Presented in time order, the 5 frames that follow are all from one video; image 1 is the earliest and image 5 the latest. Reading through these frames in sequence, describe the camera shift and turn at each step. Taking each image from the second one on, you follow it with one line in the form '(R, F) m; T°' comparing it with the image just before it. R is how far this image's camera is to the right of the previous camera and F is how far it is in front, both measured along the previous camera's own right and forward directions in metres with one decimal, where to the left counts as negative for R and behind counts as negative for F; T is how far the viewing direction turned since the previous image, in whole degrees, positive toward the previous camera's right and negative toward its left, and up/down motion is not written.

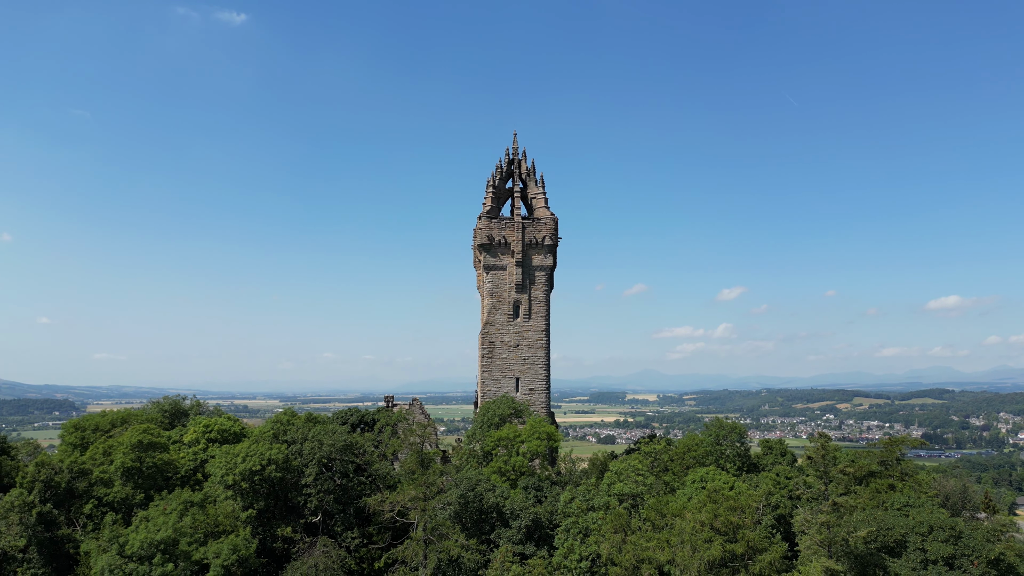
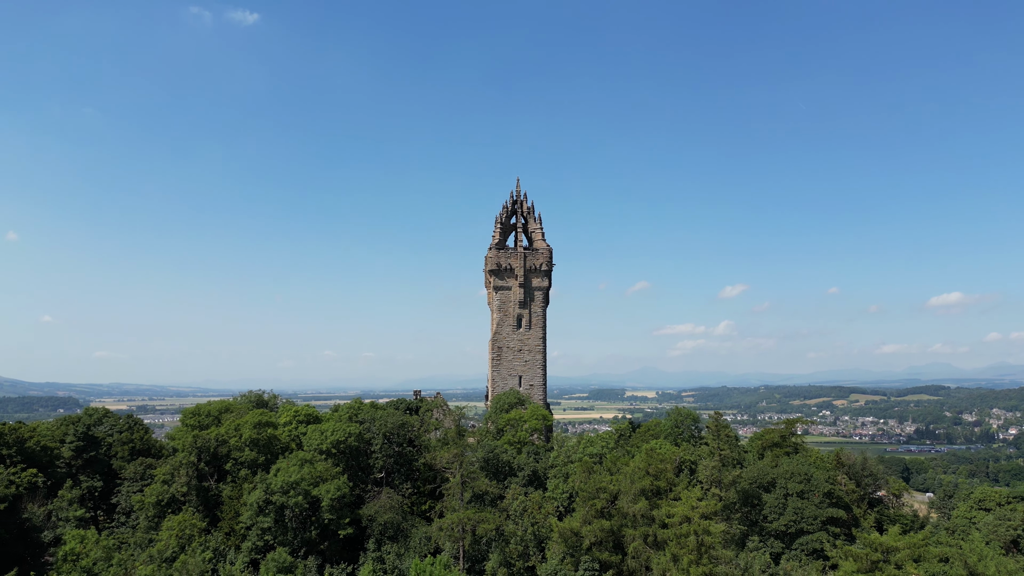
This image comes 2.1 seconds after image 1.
(-0.2, -8.0) m; 0°
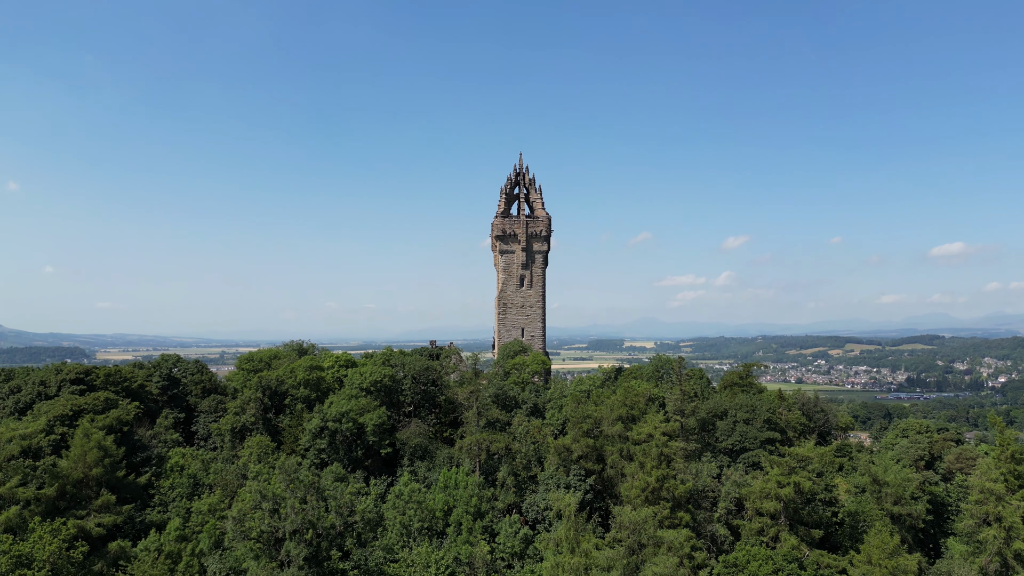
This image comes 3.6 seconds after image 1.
(-0.2, -5.5) m; 0°
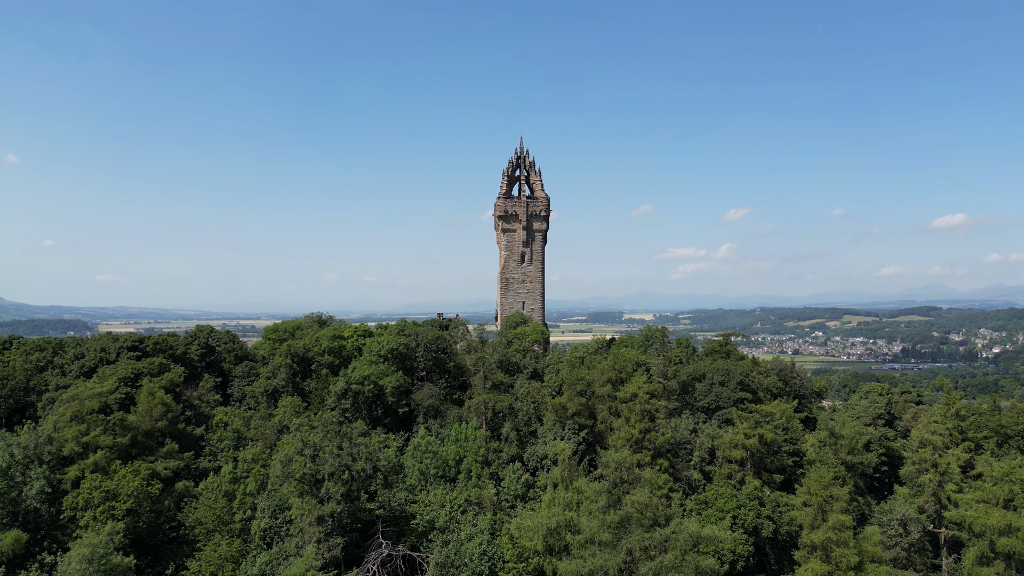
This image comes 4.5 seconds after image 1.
(-0.1, -3.6) m; 0°
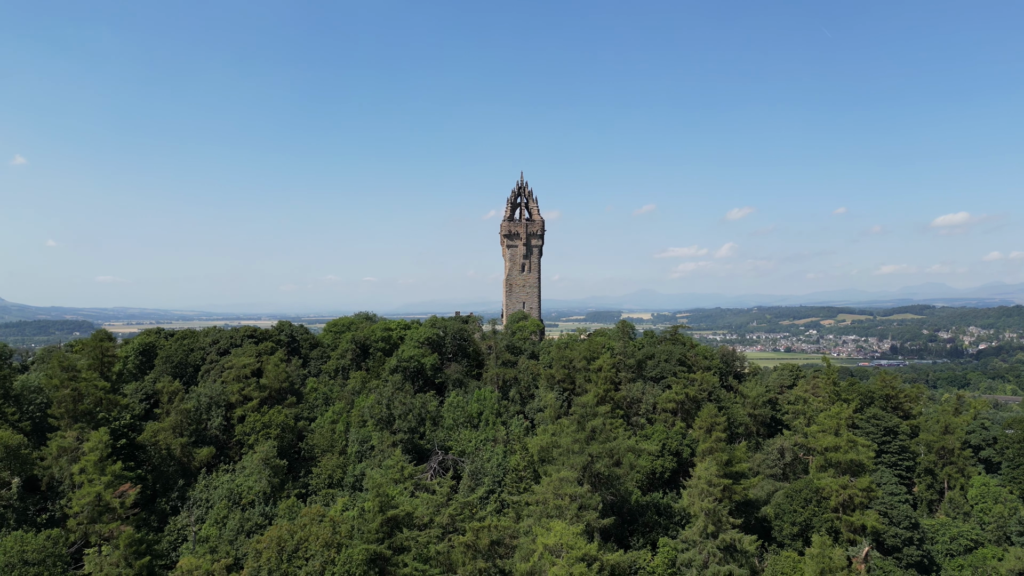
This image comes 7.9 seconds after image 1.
(-0.3, -12.9) m; 0°
